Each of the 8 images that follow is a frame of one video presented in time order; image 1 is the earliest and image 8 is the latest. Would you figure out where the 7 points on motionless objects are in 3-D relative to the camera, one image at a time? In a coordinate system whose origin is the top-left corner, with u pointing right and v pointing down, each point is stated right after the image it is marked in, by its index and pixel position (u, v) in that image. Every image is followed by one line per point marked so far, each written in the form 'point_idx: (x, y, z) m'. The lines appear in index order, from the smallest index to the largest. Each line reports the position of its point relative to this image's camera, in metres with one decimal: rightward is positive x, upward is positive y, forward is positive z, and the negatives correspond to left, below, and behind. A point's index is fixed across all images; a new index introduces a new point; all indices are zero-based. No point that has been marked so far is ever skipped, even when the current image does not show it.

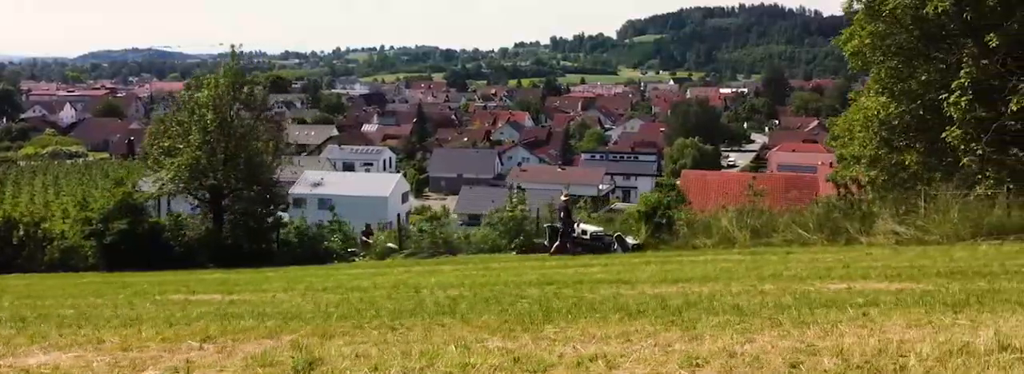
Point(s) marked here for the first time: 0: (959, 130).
0: (+6.0, +0.7, +11.6) m
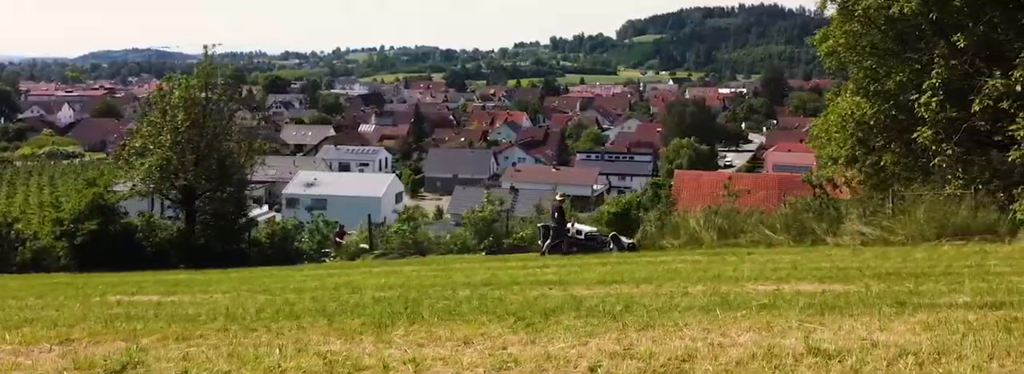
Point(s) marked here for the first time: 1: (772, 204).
0: (+5.6, +0.7, +11.6) m
1: (+4.1, -0.2, +13.8) m
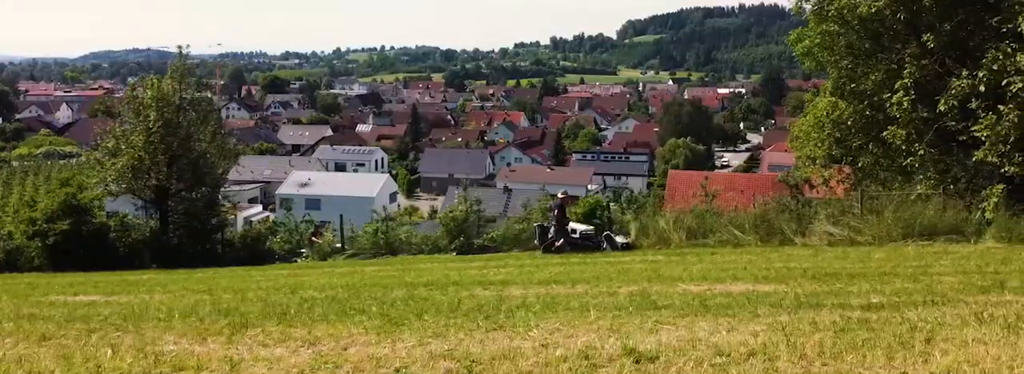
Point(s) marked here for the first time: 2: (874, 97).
0: (+5.2, +0.7, +11.6) m
1: (+3.7, -0.2, +13.8) m
2: (+5.5, +1.4, +13.5) m
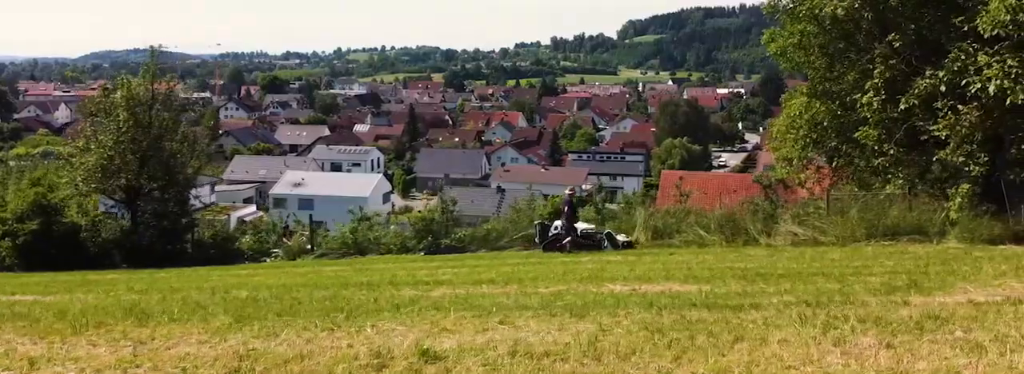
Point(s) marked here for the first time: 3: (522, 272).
0: (+4.7, +0.7, +11.6) m
1: (+3.3, -0.3, +13.8) m
2: (+5.1, +1.4, +13.4) m
3: (+0.1, -0.7, +7.6) m
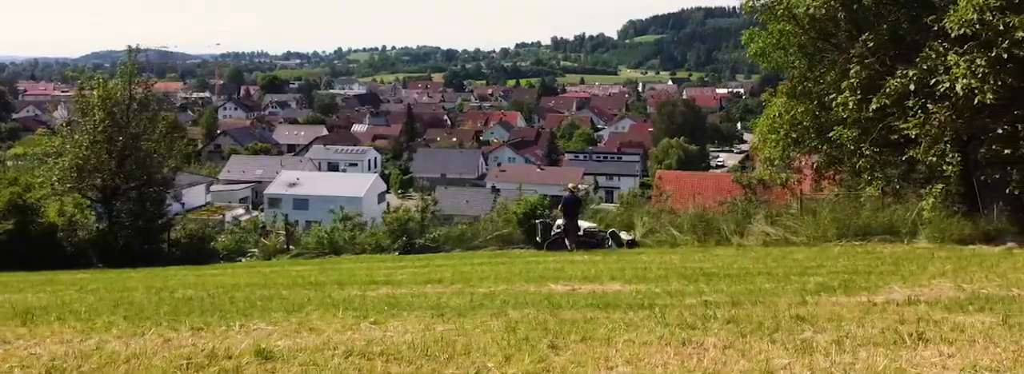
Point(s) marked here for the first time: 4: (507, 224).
0: (+4.4, +0.7, +11.5) m
1: (+2.9, -0.2, +13.7) m
2: (+4.7, +1.4, +13.4) m
3: (-0.3, -0.7, +7.6) m
4: (-0.1, -0.5, +12.2) m
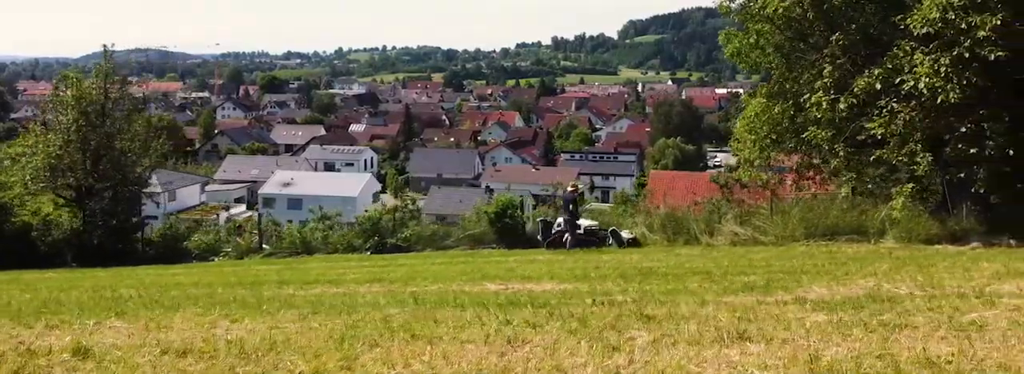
0: (+4.0, +0.7, +11.5) m
1: (+2.5, -0.2, +13.7) m
2: (+4.3, +1.4, +13.4) m
3: (-0.7, -0.7, +7.6) m
4: (-0.5, -0.5, +12.2) m
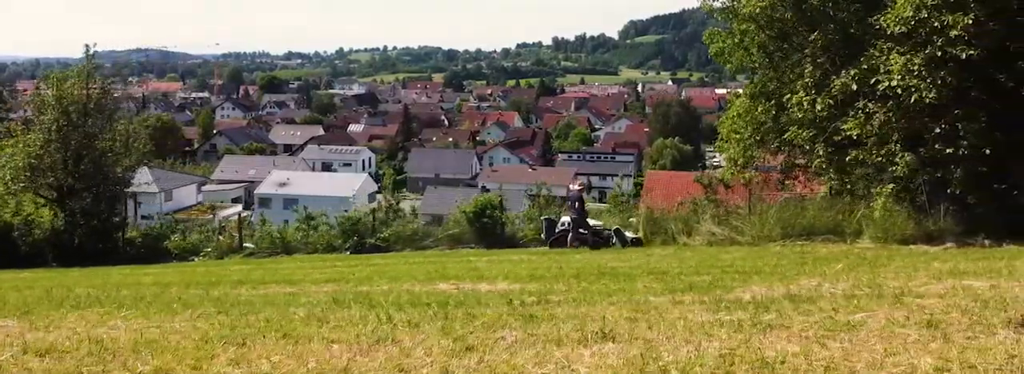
0: (+3.7, +0.7, +11.5) m
1: (+2.3, -0.2, +13.7) m
2: (+4.1, +1.4, +13.4) m
3: (-1.0, -0.7, +7.5) m
4: (-0.8, -0.5, +12.2) m
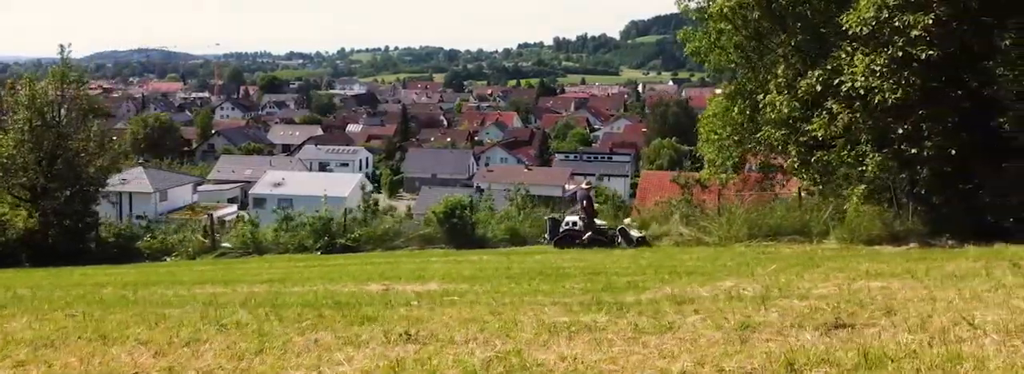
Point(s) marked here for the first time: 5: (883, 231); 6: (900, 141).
0: (+3.3, +0.7, +11.5) m
1: (+1.9, -0.3, +13.7) m
2: (+3.7, +1.3, +13.3) m
3: (-1.4, -0.7, +7.5) m
4: (-1.2, -0.5, +12.2) m
5: (+4.2, -0.5, +10.1) m
6: (+4.3, +0.5, +9.7) m
